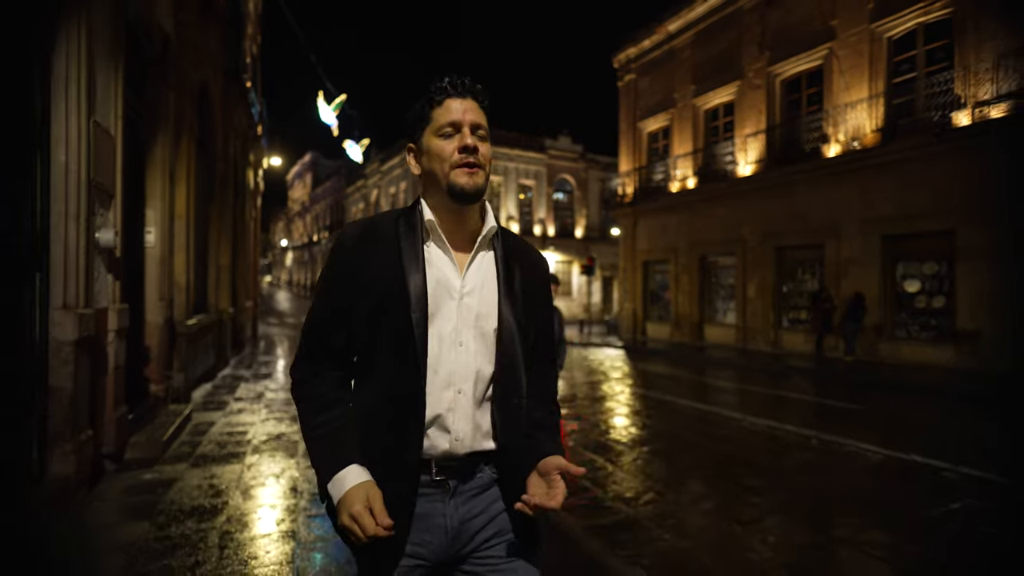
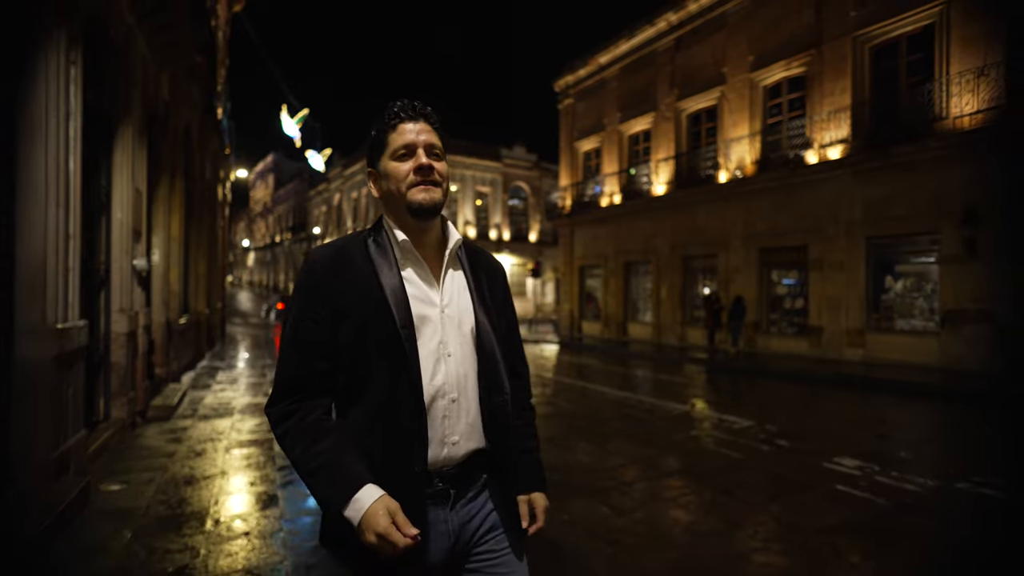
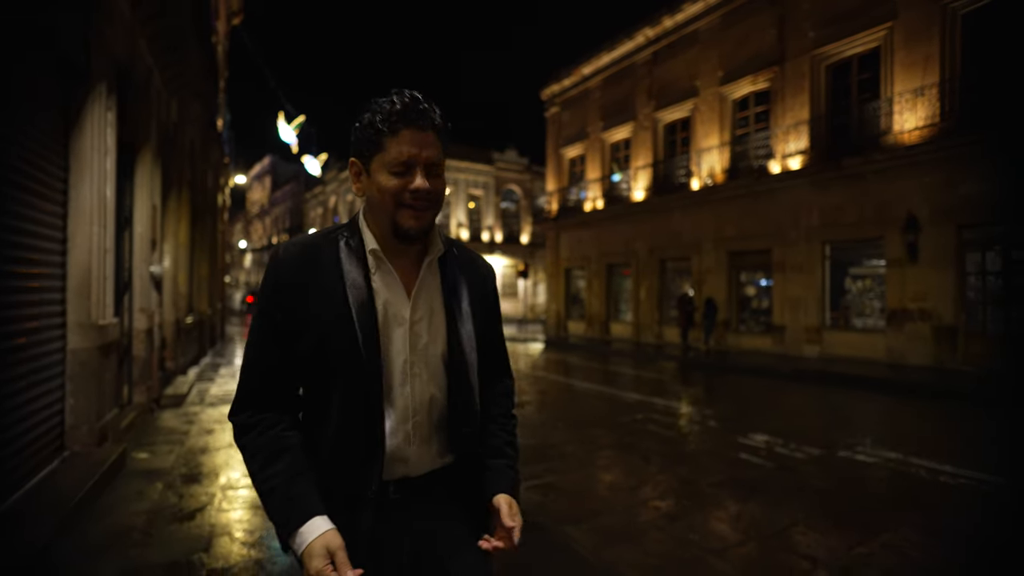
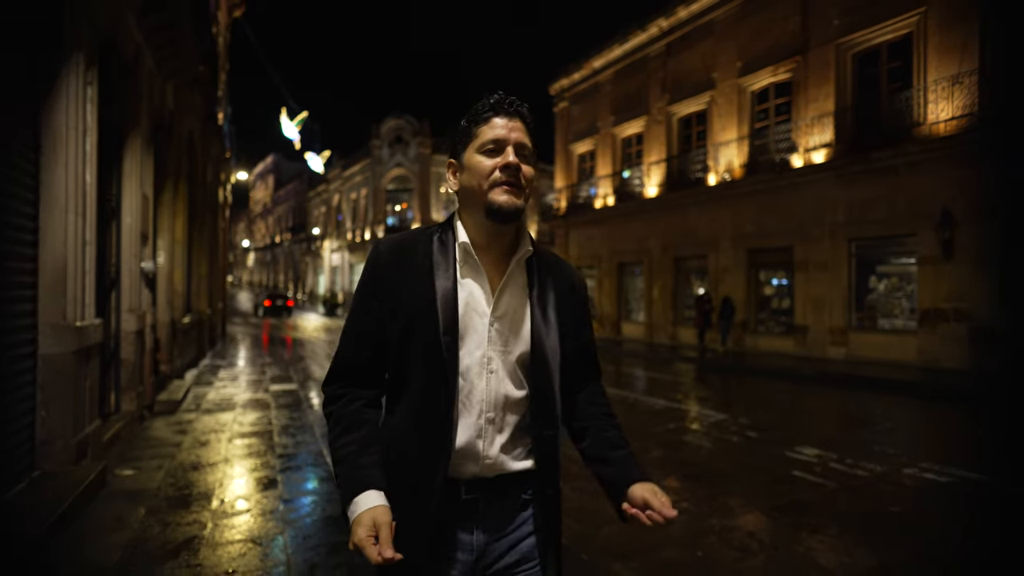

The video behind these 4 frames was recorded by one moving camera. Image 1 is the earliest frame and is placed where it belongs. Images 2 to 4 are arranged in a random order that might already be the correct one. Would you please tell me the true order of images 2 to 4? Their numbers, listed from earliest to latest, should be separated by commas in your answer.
2, 4, 3
